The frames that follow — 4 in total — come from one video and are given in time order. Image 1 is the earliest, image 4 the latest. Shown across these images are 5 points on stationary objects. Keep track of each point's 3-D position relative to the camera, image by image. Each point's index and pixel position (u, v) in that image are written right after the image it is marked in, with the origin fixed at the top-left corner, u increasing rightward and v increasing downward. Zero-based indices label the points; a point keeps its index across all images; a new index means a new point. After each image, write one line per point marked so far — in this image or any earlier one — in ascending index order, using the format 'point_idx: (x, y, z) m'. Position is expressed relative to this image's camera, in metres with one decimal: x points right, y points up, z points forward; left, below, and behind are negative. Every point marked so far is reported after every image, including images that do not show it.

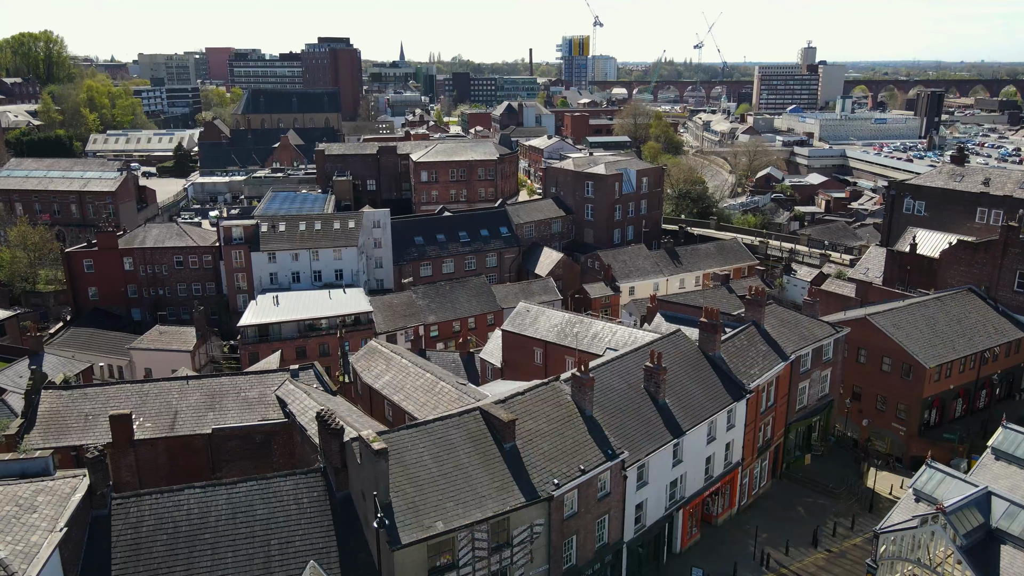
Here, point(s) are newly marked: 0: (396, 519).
0: (-2.7, -5.3, +19.0) m
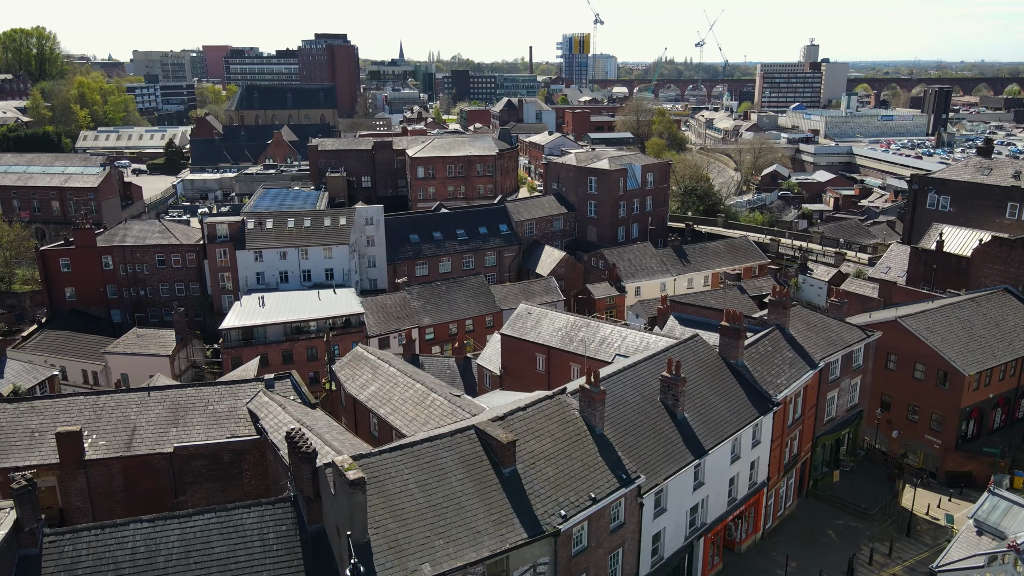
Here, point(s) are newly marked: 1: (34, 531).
0: (-2.7, -5.3, +16.1) m
1: (-10.0, -5.1, +17.3) m
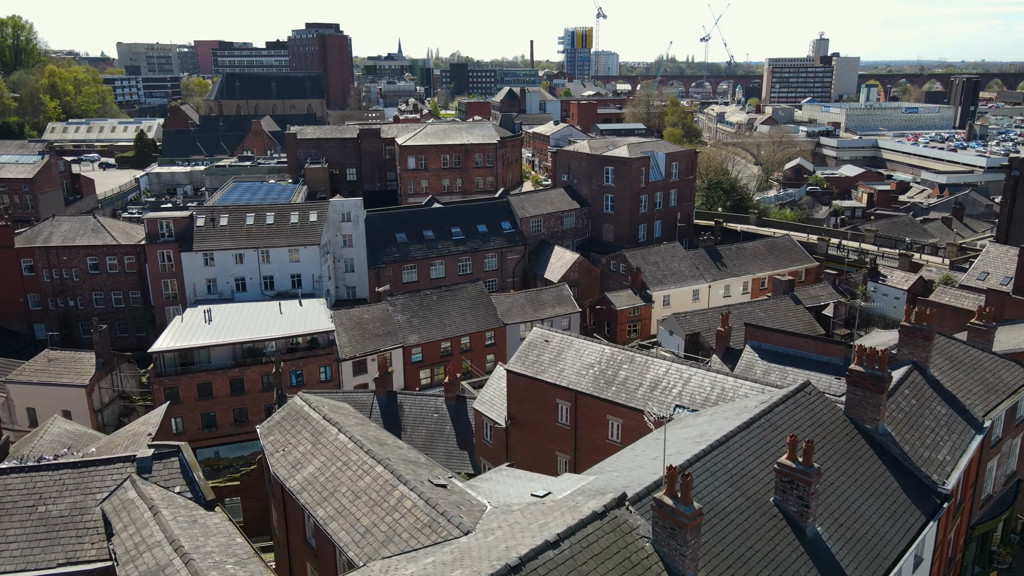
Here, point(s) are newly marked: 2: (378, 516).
0: (-2.4, -5.8, +6.6) m
1: (-9.7, -5.6, +7.8) m
2: (-2.5, -4.1, +14.9) m
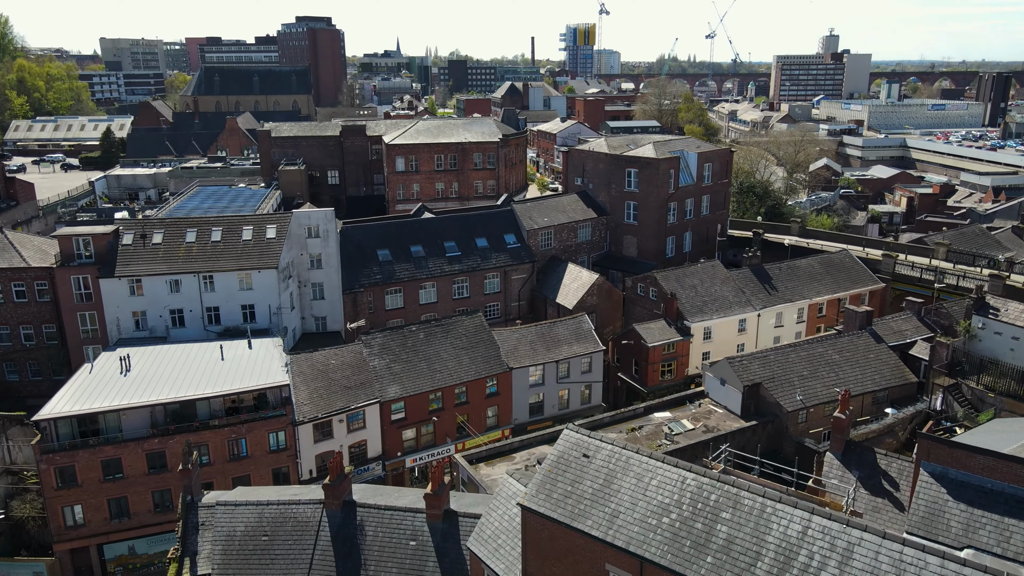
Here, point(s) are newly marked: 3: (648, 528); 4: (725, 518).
0: (-2.0, -7.3, -2.5) m
1: (-9.4, -7.1, -1.3) m
2: (-2.1, -5.6, +5.8) m
3: (+2.2, -3.8, +13.2) m
4: (+3.3, -3.6, +12.7) m
